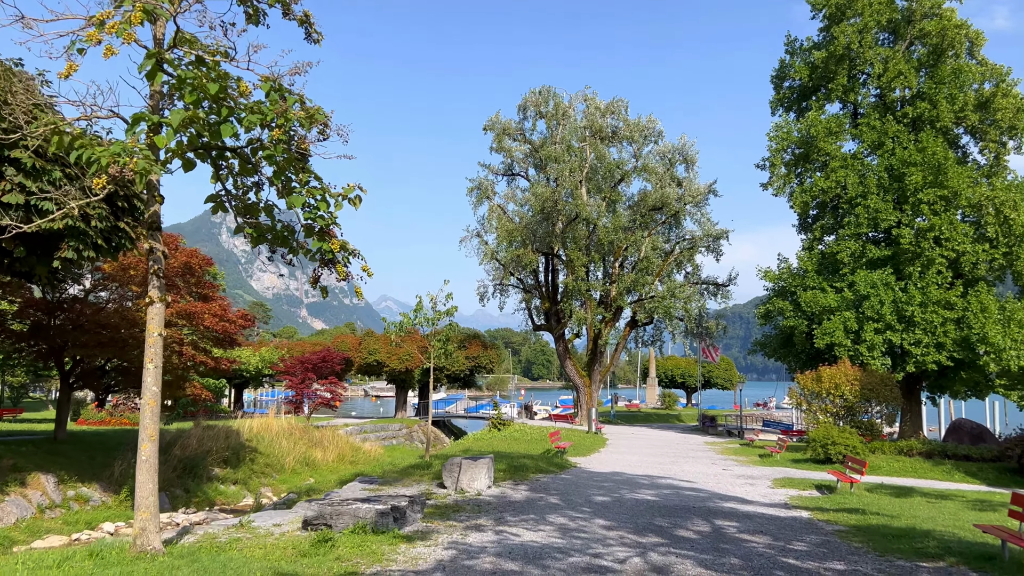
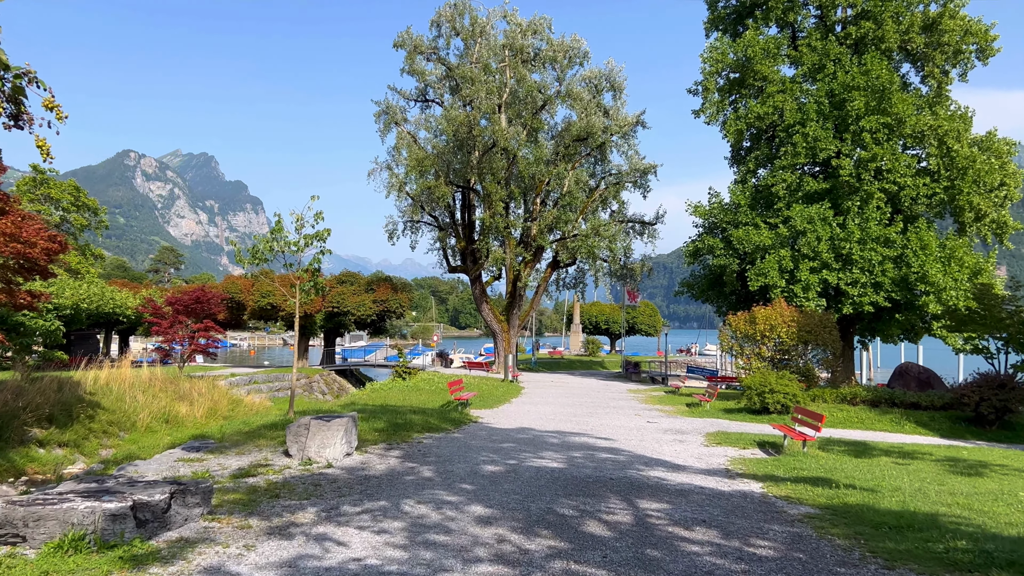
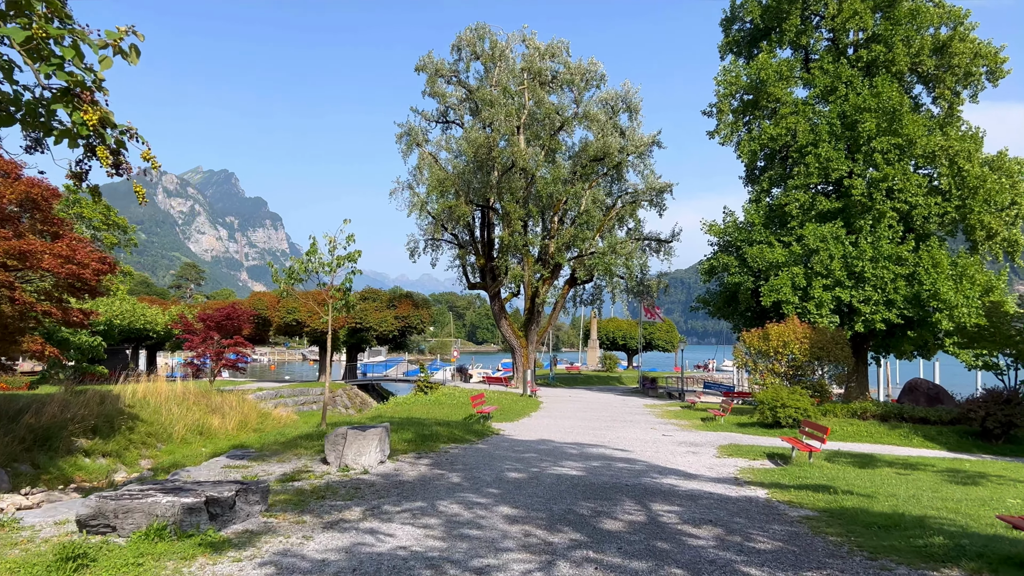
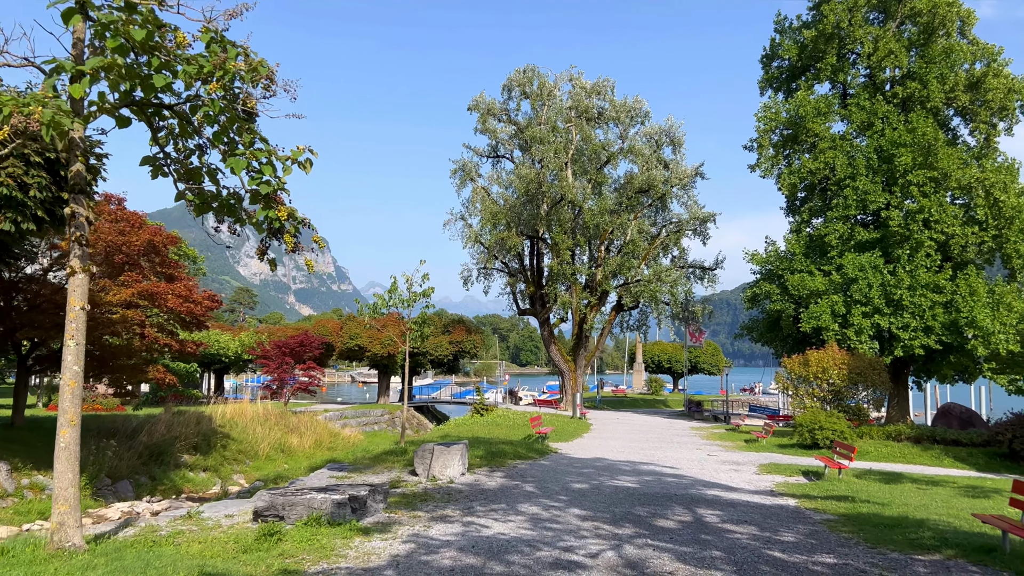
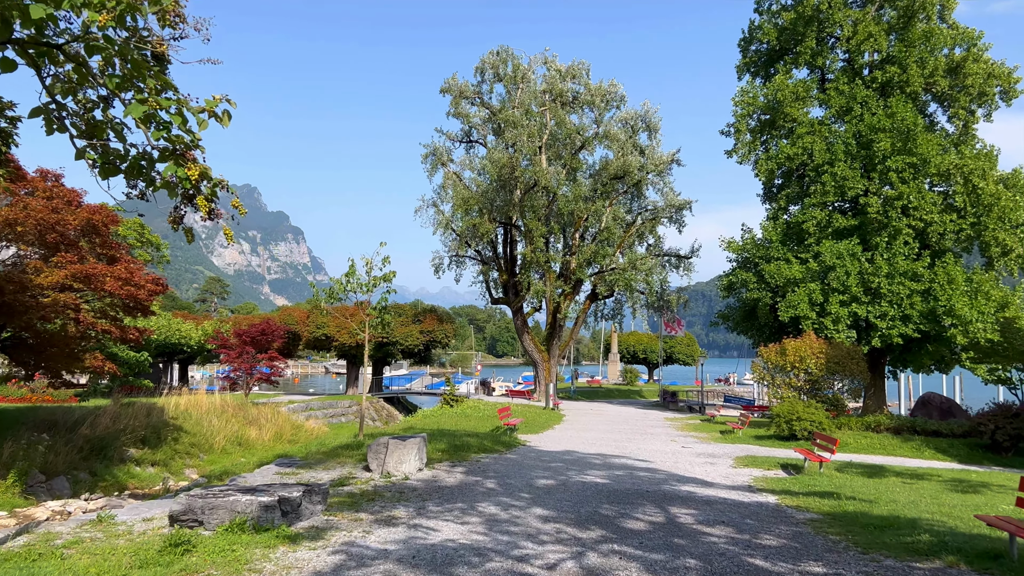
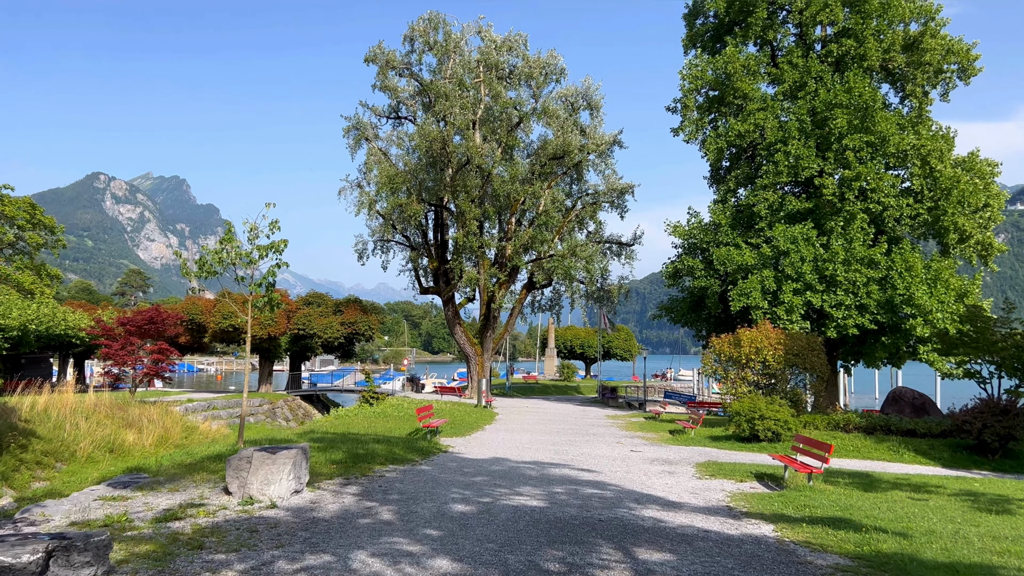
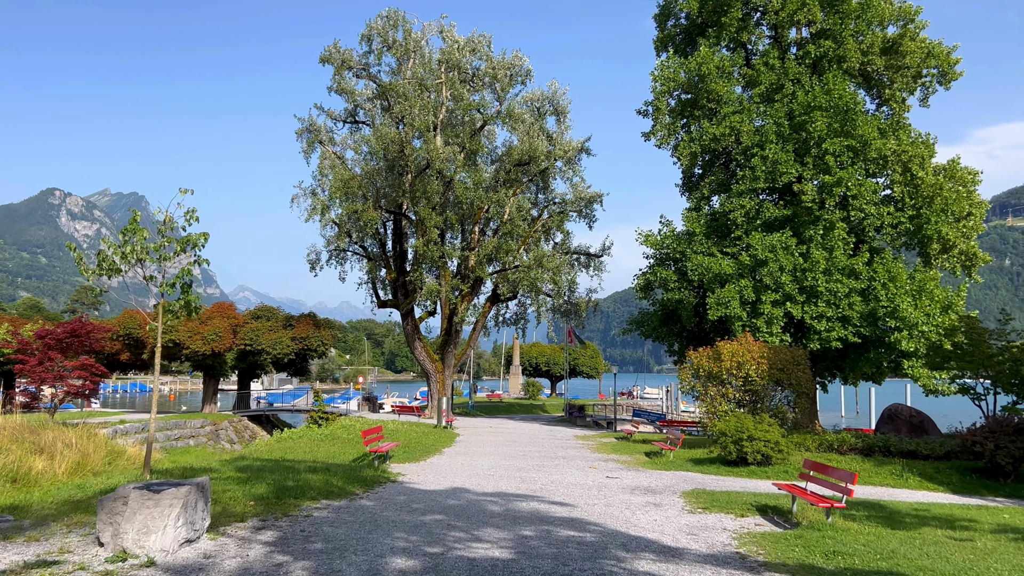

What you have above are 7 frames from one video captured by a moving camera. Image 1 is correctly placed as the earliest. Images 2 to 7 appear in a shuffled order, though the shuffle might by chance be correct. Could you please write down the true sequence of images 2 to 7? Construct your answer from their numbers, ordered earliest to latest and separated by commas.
4, 5, 3, 2, 6, 7
